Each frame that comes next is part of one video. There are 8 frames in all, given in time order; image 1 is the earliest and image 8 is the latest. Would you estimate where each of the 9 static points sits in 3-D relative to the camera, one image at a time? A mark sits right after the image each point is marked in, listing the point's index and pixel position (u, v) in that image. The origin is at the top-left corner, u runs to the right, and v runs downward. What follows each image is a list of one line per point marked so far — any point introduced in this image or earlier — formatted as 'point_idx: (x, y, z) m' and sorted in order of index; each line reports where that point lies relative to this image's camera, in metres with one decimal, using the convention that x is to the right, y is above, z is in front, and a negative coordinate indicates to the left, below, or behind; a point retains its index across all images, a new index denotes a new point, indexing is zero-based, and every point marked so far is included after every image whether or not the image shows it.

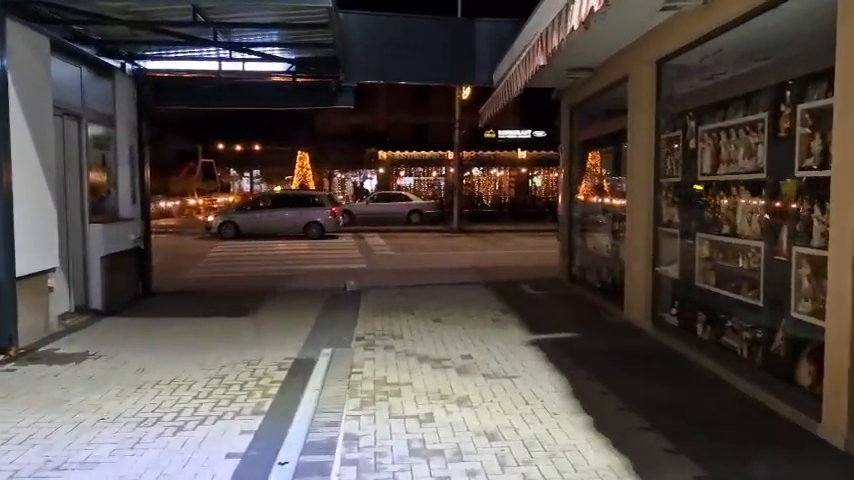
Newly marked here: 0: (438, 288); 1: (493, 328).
0: (+0.2, -0.9, +13.4) m
1: (+0.9, -1.2, +9.3) m
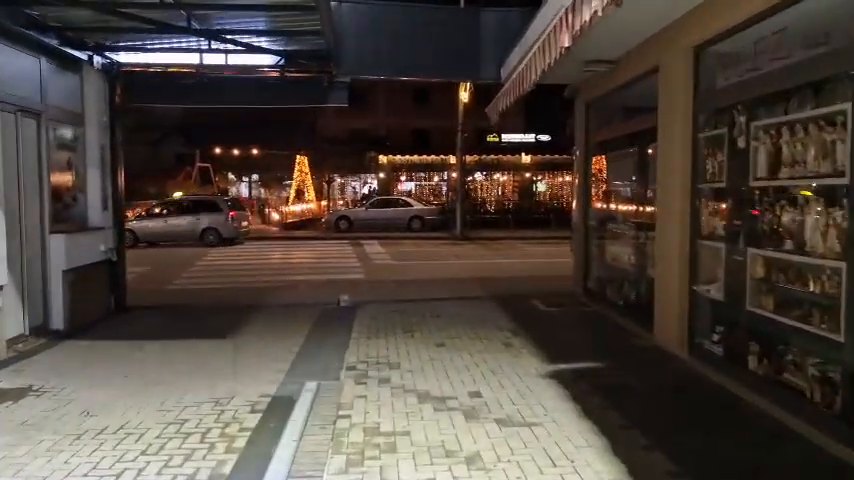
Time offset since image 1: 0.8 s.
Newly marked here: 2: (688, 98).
0: (+0.2, -1.1, +12.2) m
1: (+0.9, -1.3, +8.1) m
2: (+2.9, +1.6, +7.7) m
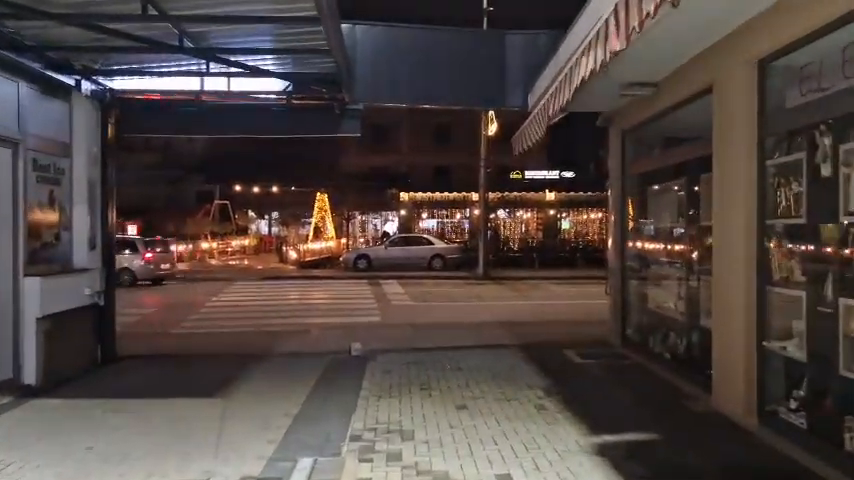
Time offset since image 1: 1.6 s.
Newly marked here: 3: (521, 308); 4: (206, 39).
0: (+0.5, -1.8, +11.0) m
1: (+1.1, -1.8, +6.9) m
2: (+3.0, +1.1, +6.5) m
3: (+2.6, -1.9, +19.3) m
4: (-2.6, +2.4, +8.3) m
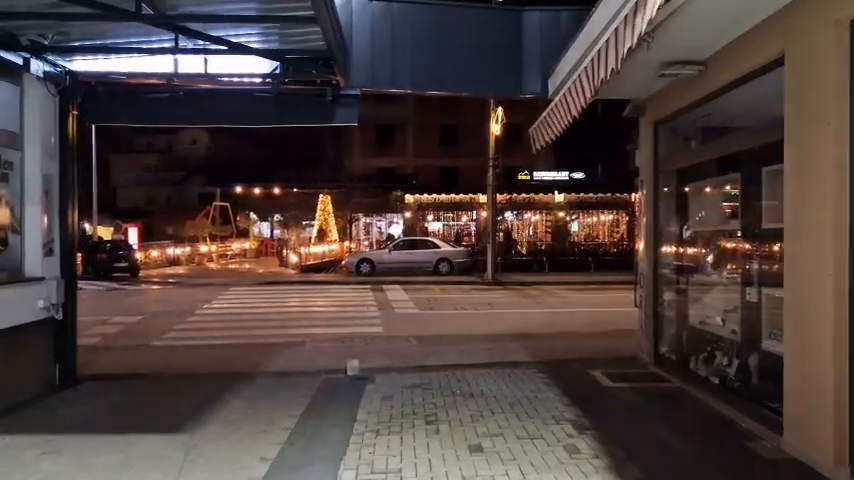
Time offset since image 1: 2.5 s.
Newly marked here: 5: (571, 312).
0: (+0.6, -1.8, +9.7) m
1: (+1.1, -1.8, +5.5) m
2: (+3.1, +1.1, +5.2) m
3: (+2.8, -2.0, +18.0) m
4: (-2.5, +2.3, +7.0) m
5: (+3.9, -2.0, +19.0) m
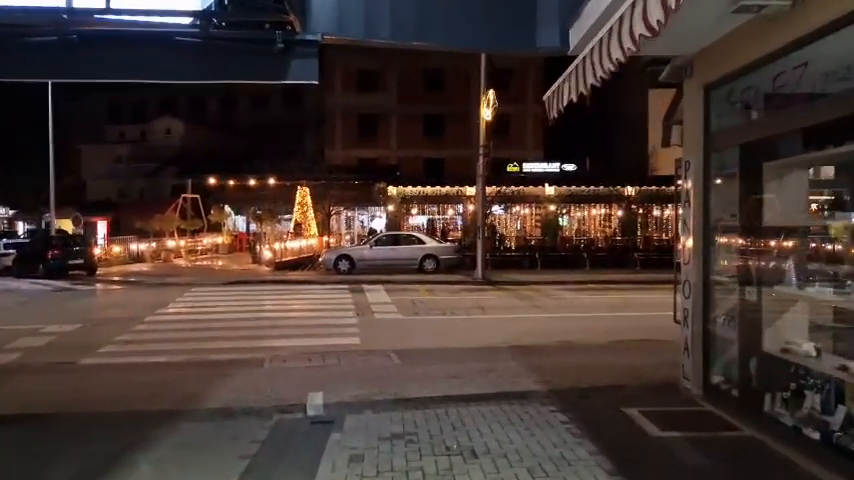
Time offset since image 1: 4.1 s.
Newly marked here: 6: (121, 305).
0: (+0.5, -1.8, +7.4) m
1: (+1.1, -1.8, +3.3) m
2: (+3.0, +1.1, +3.0) m
3: (+2.4, -1.9, +15.8) m
4: (-2.6, +2.3, +4.6) m
5: (+3.6, -1.9, +16.8) m
6: (-8.7, -1.8, +19.6) m
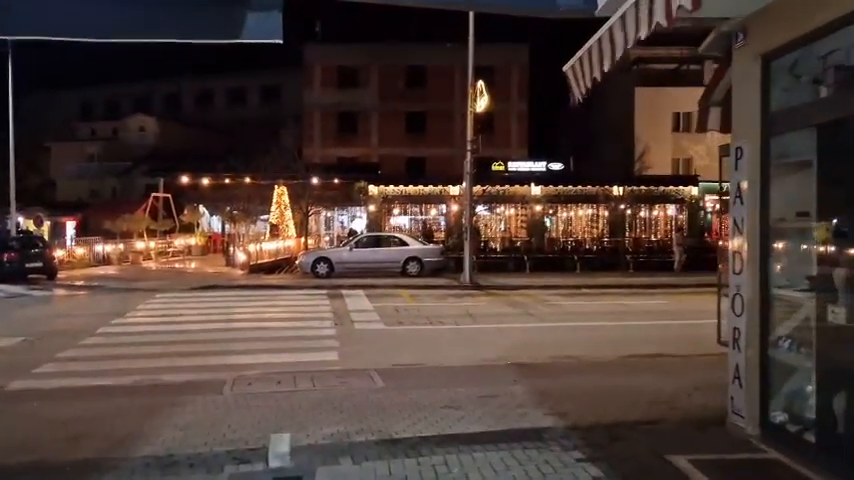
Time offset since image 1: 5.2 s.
0: (+0.4, -1.9, +5.9) m
1: (+1.1, -1.9, +1.8) m
2: (+3.1, +1.0, +1.5) m
3: (+2.1, -2.0, +14.3) m
4: (-2.6, +2.3, +3.0) m
5: (+3.2, -1.9, +15.4) m
6: (-9.0, -1.9, +17.8) m
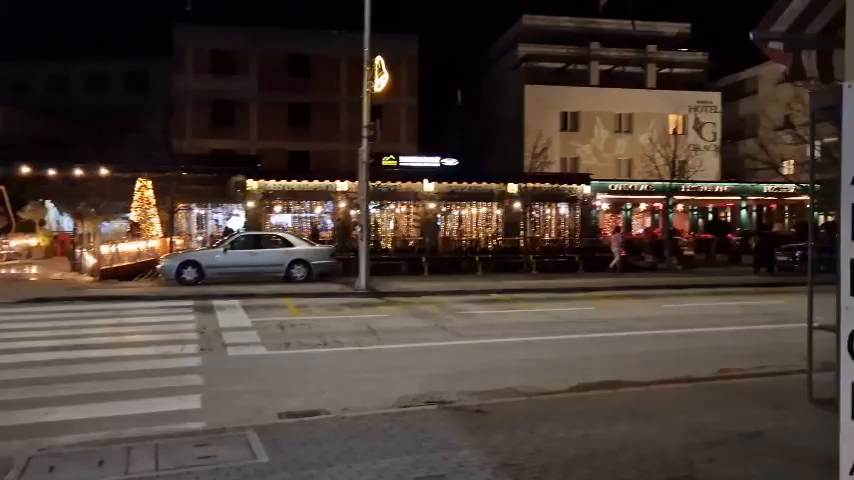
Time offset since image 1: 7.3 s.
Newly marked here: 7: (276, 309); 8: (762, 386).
0: (+0.2, -1.9, +2.9) m
1: (+1.6, -1.9, -1.0) m
2: (+3.5, +1.0, -0.9) m
3: (+0.4, -2.0, +11.5) m
4: (-2.3, +2.3, -0.4) m
5: (+1.3, -1.9, +12.8) m
6: (-11.2, -1.9, +13.1) m
7: (-3.7, -1.7, +17.2) m
8: (+4.5, -1.9, +9.3) m
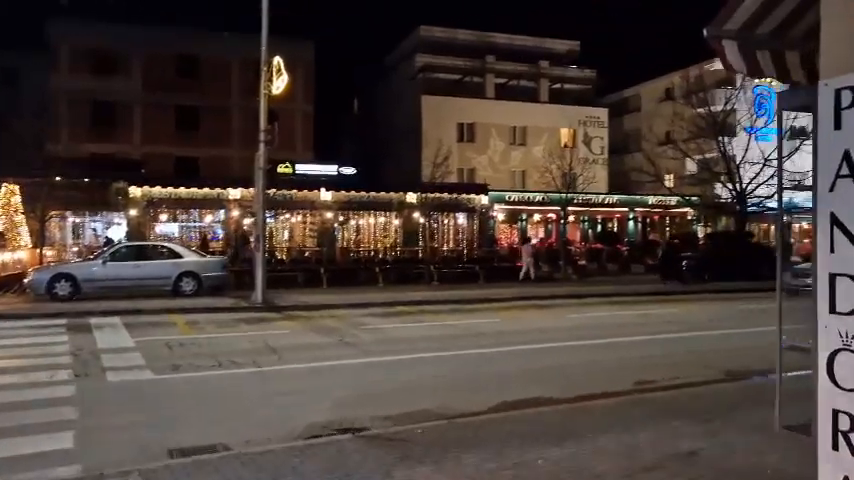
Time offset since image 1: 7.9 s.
0: (+0.1, -1.9, +2.2) m
1: (+2.0, -1.9, -1.5) m
2: (+4.0, +1.0, -1.1) m
3: (-1.0, -2.1, +10.7) m
4: (-1.9, +2.3, -1.5) m
5: (-0.3, -2.1, +12.1) m
6: (-12.7, -2.1, +10.5) m
7: (-6.0, -1.9, +15.7) m
8: (+3.3, -2.1, +9.1) m
